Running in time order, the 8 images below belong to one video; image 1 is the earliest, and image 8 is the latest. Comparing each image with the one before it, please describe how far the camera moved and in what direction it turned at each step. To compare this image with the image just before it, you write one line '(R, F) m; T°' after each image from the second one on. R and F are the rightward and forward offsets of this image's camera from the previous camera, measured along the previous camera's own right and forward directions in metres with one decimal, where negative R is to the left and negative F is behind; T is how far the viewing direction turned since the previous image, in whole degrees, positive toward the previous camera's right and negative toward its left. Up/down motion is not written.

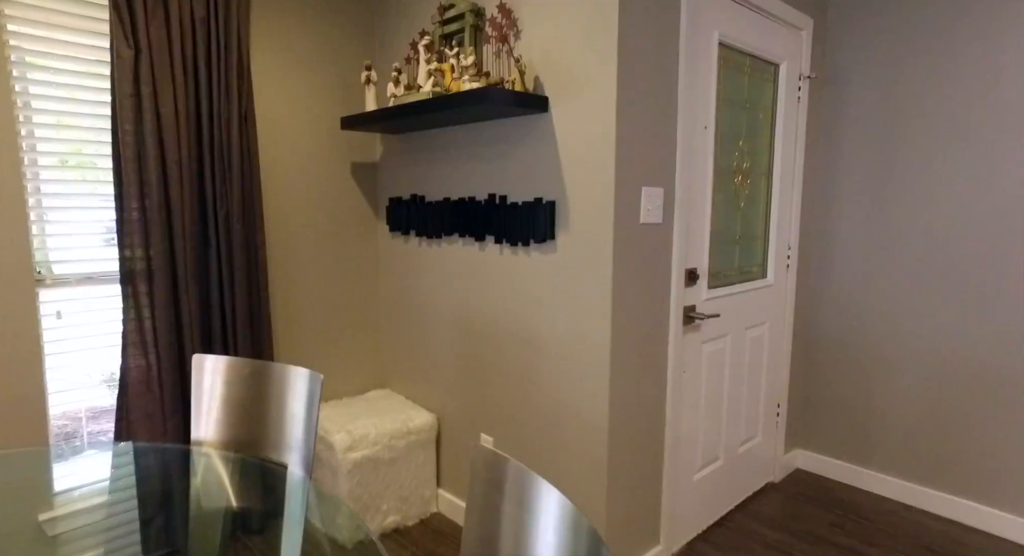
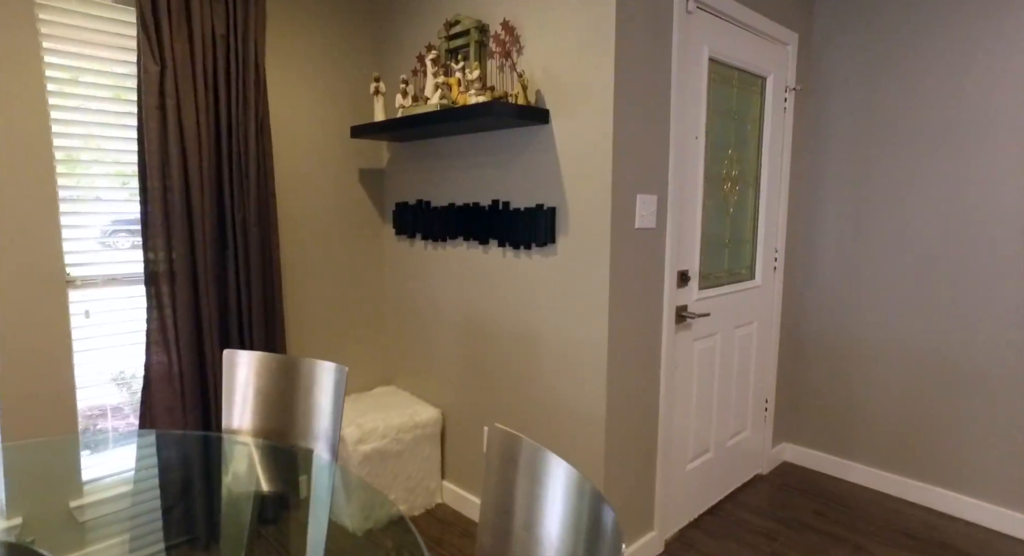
(0.0, -0.1) m; +1°
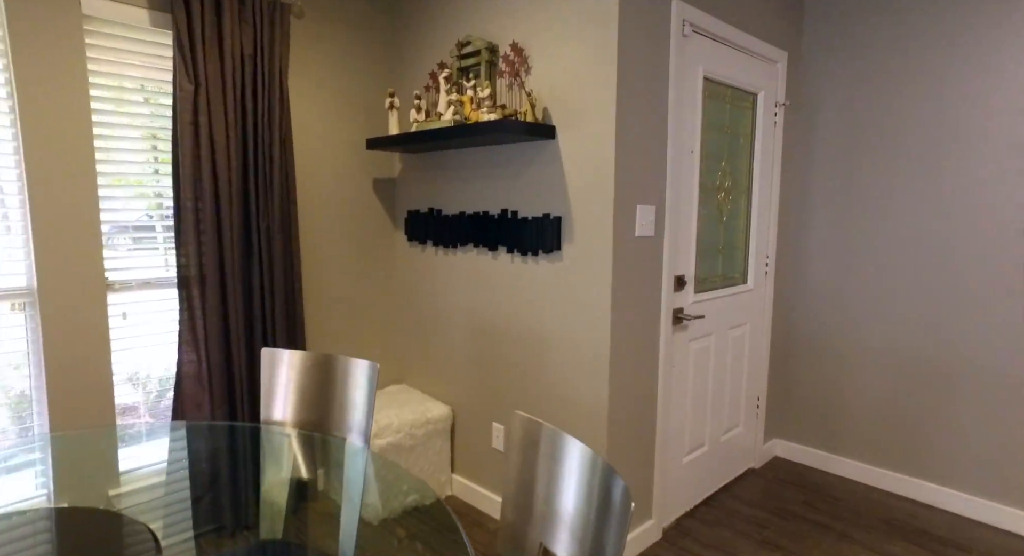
(0.0, -0.2) m; 0°
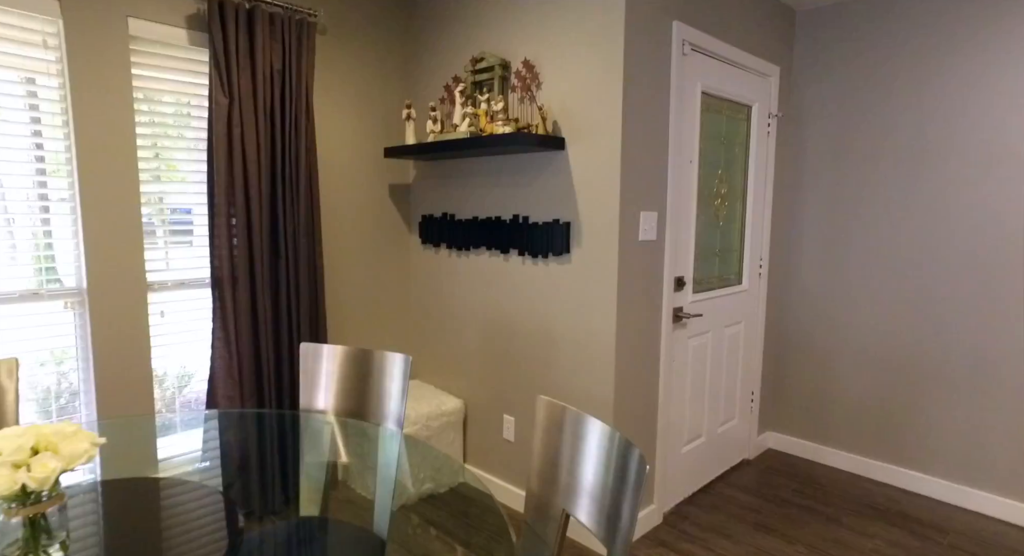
(-0.1, -0.2) m; 0°
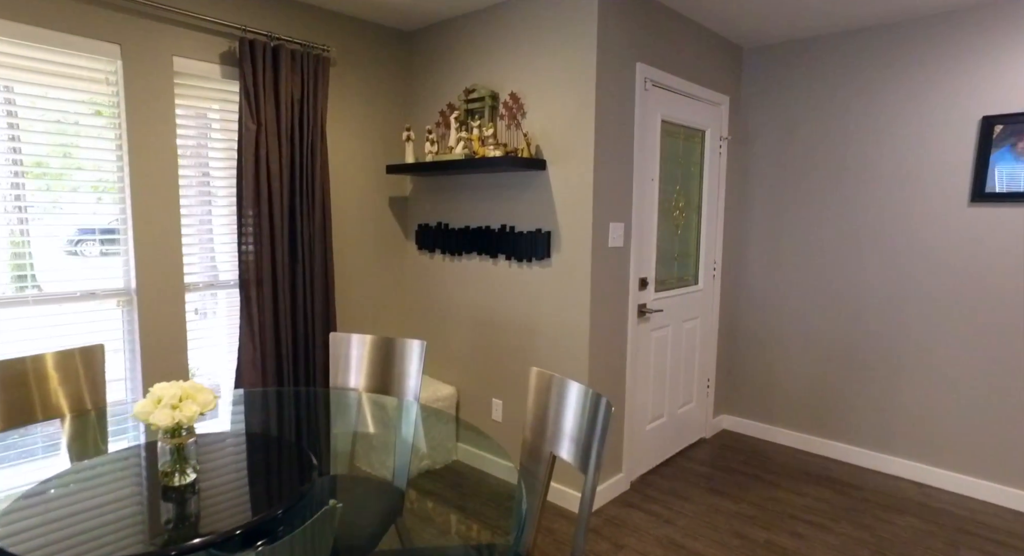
(-0.1, -0.4) m; +3°
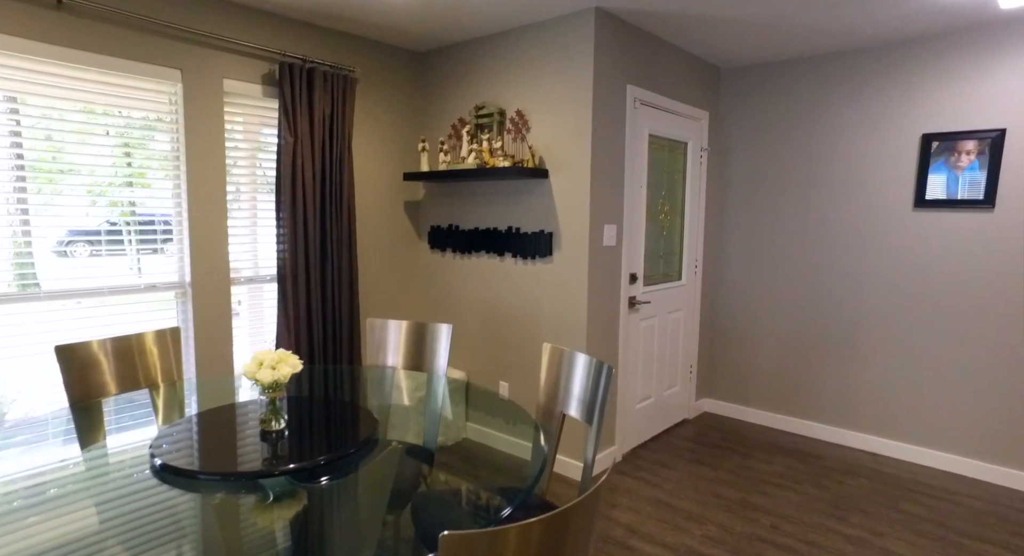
(-0.1, -0.4) m; +1°
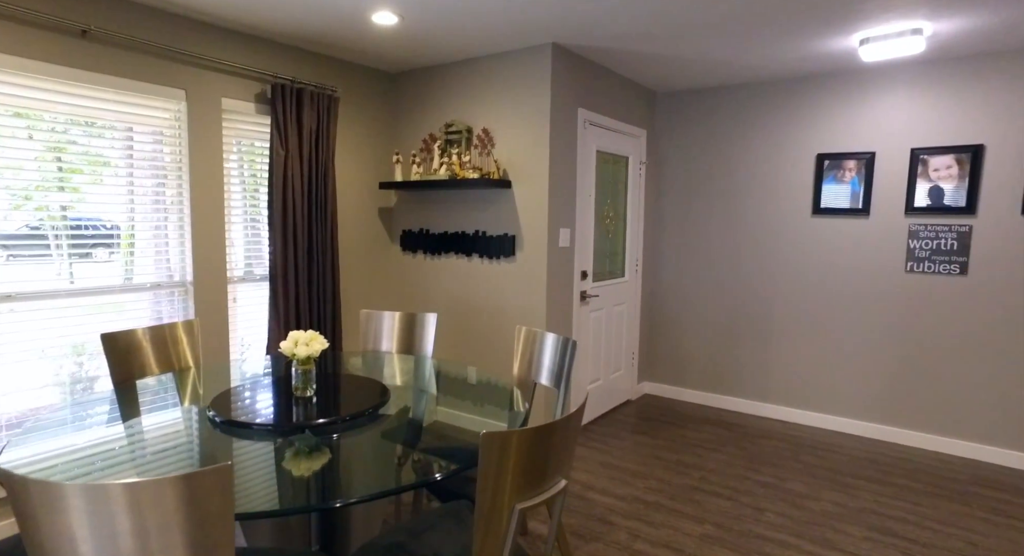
(-0.2, -0.4) m; +6°
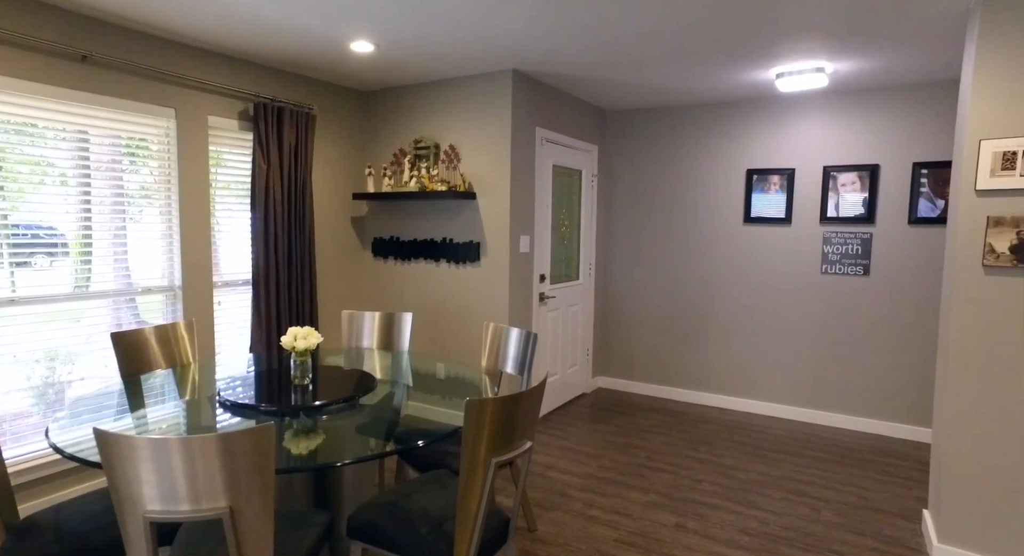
(-0.1, -0.4) m; +4°
